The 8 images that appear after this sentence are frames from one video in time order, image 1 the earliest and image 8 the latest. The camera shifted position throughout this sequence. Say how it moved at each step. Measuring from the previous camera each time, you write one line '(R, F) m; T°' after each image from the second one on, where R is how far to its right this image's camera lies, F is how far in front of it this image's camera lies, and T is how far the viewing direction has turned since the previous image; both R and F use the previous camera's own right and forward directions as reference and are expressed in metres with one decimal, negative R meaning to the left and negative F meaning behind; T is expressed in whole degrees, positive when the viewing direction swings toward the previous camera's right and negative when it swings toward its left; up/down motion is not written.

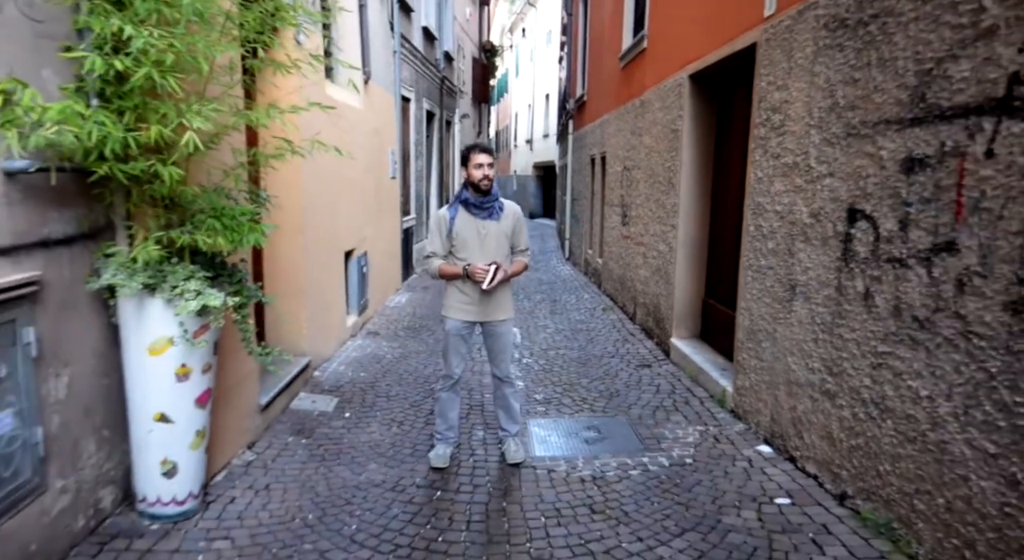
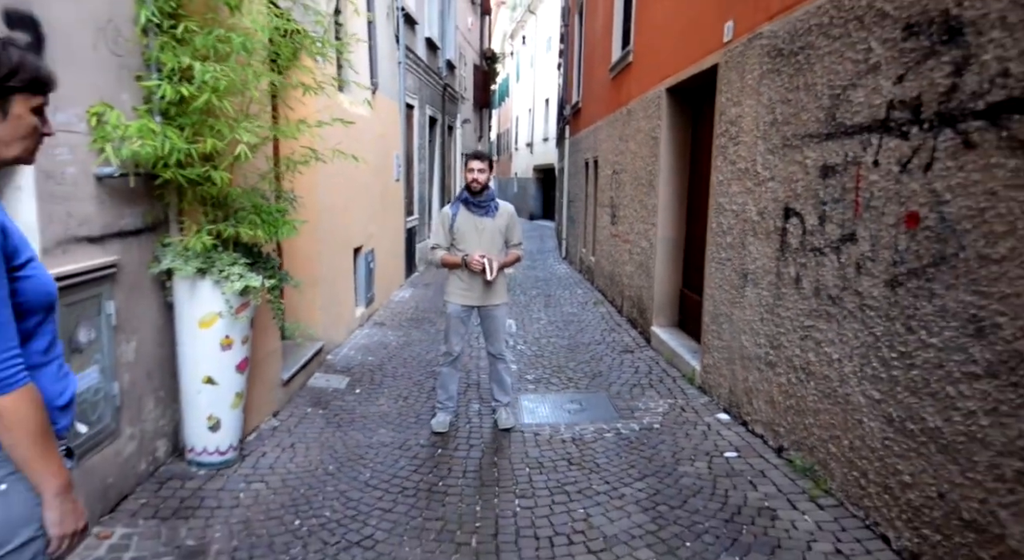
(+0.1, -0.6) m; 0°
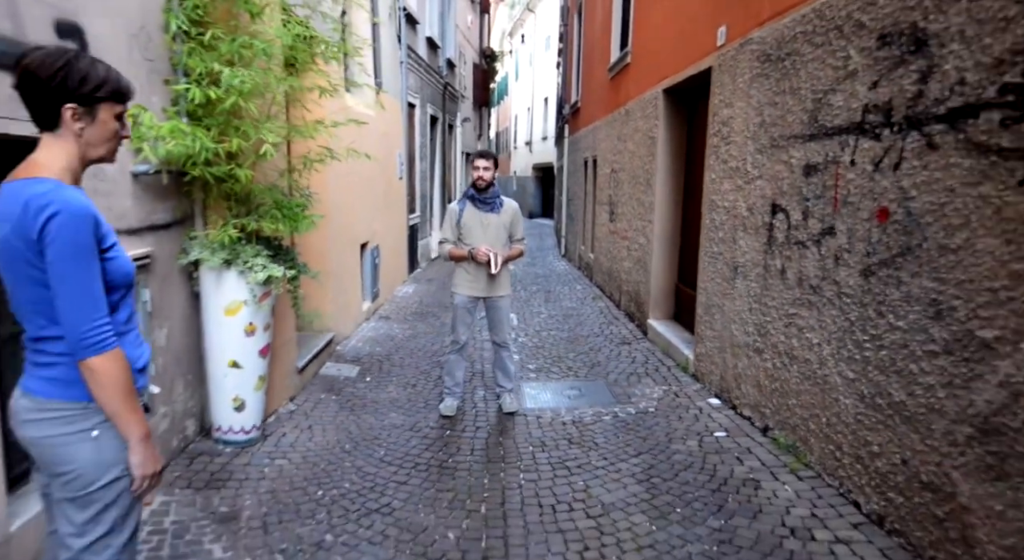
(0.0, -0.3) m; 0°
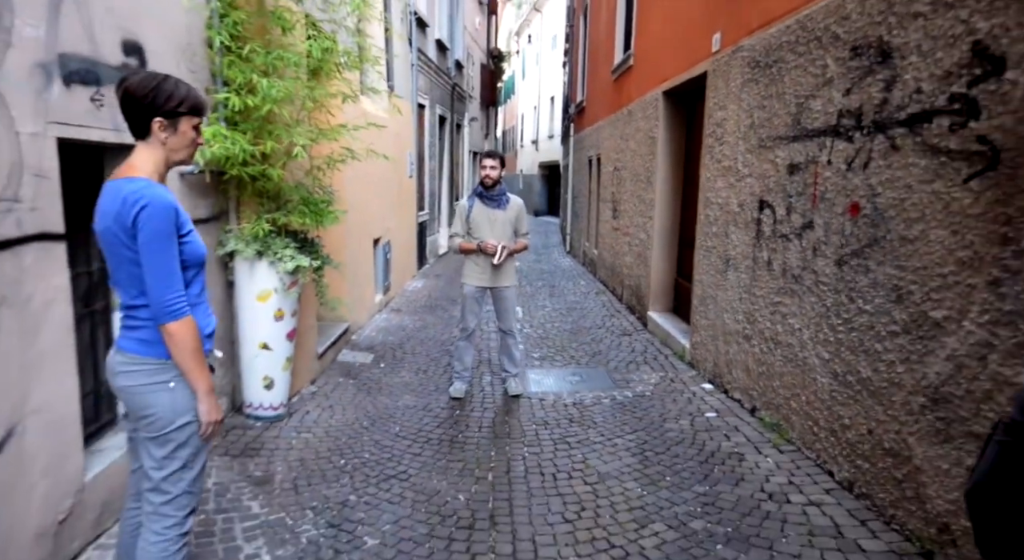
(0.0, -0.3) m; -1°
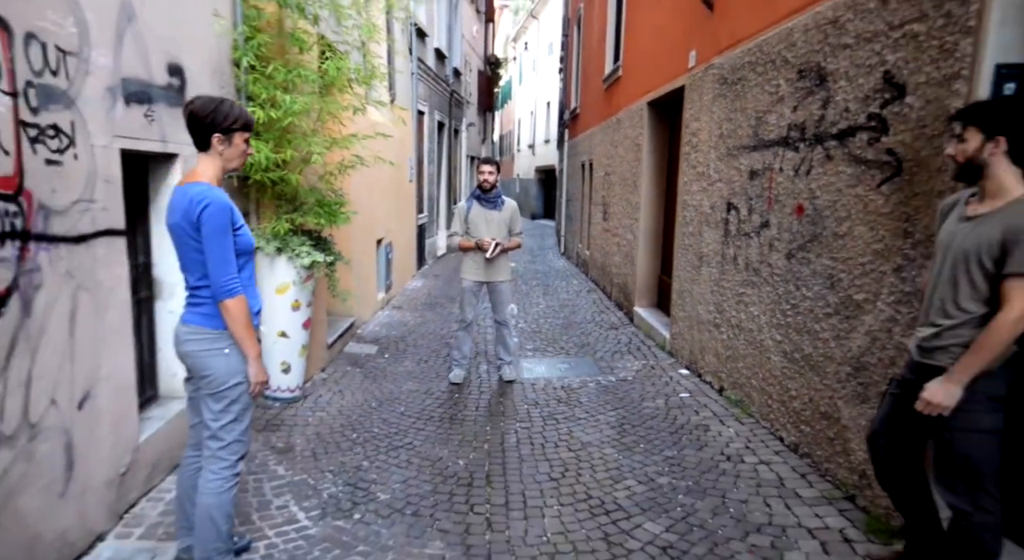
(0.0, -0.5) m; 0°
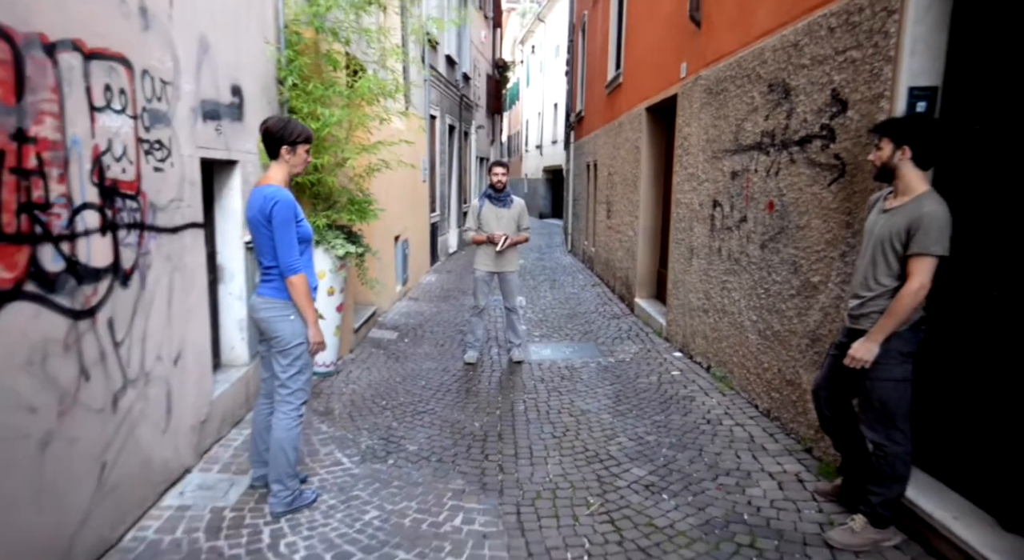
(0.0, -0.6) m; -1°
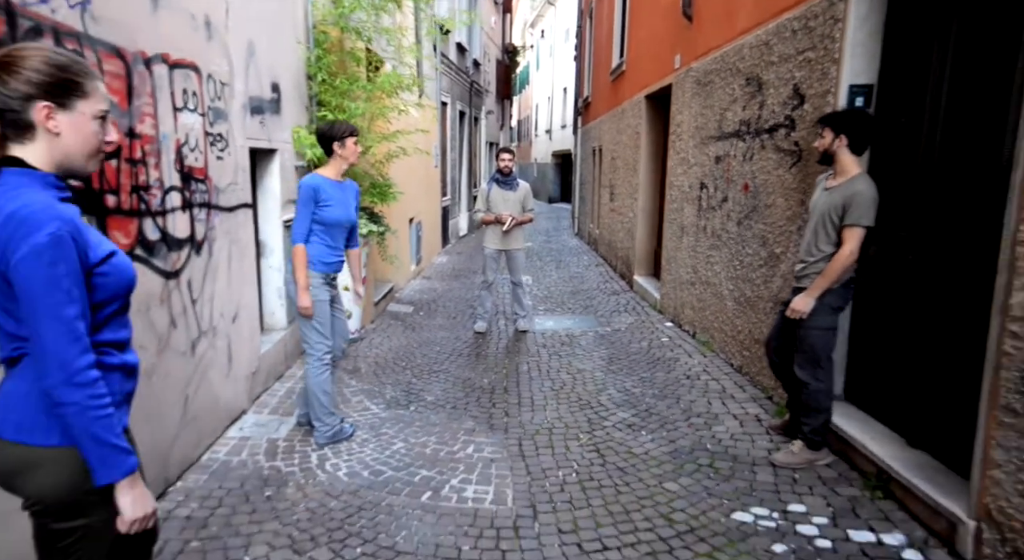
(0.0, -0.6) m; -1°
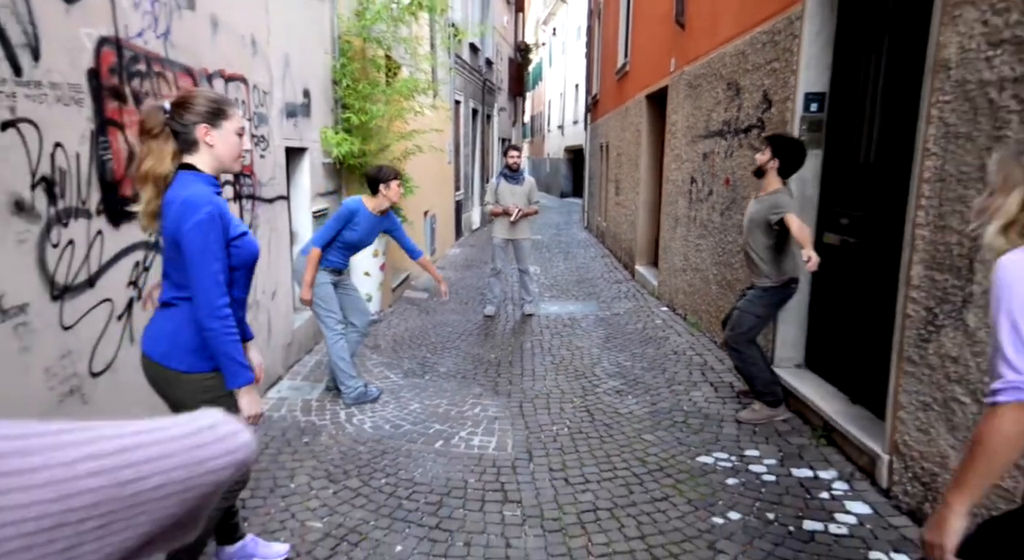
(+0.1, -0.5) m; -1°
